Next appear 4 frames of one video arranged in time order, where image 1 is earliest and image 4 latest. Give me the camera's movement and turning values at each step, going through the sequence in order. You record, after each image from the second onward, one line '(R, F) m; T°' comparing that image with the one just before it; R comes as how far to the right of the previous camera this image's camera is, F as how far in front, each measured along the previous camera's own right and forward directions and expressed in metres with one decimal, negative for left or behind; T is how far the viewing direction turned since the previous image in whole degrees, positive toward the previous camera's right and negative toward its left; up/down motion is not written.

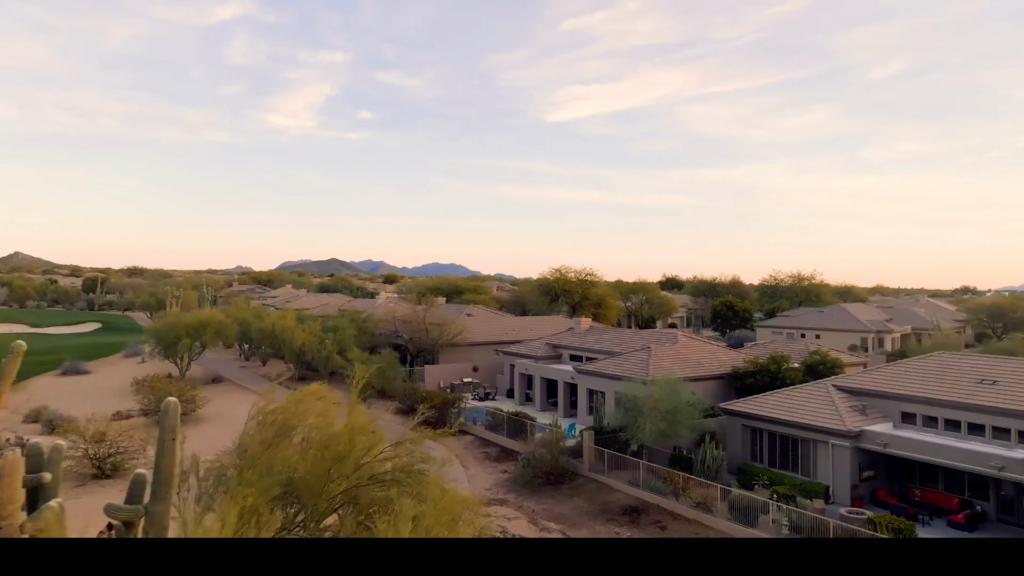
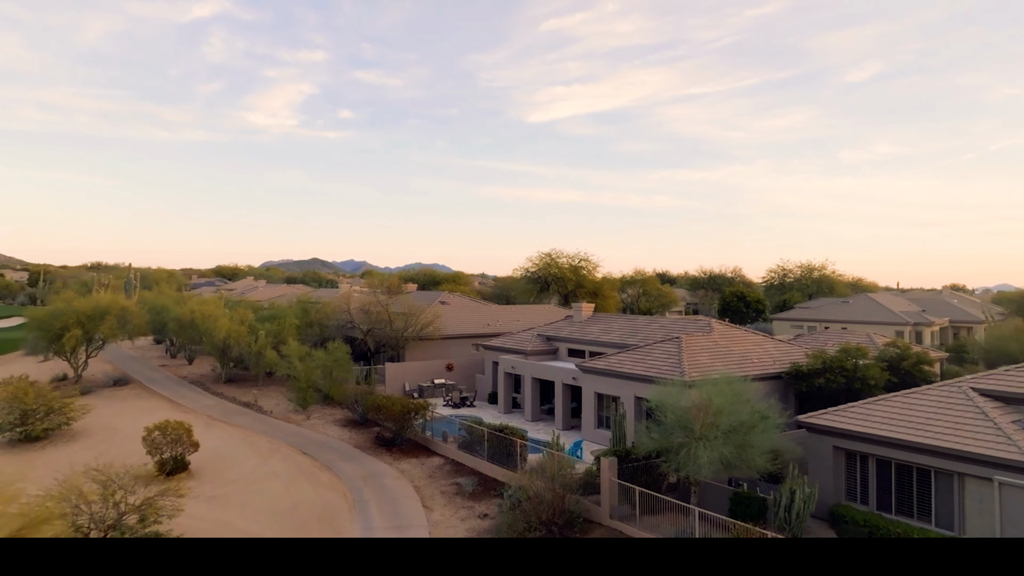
(-1.2, +0.9) m; +1°
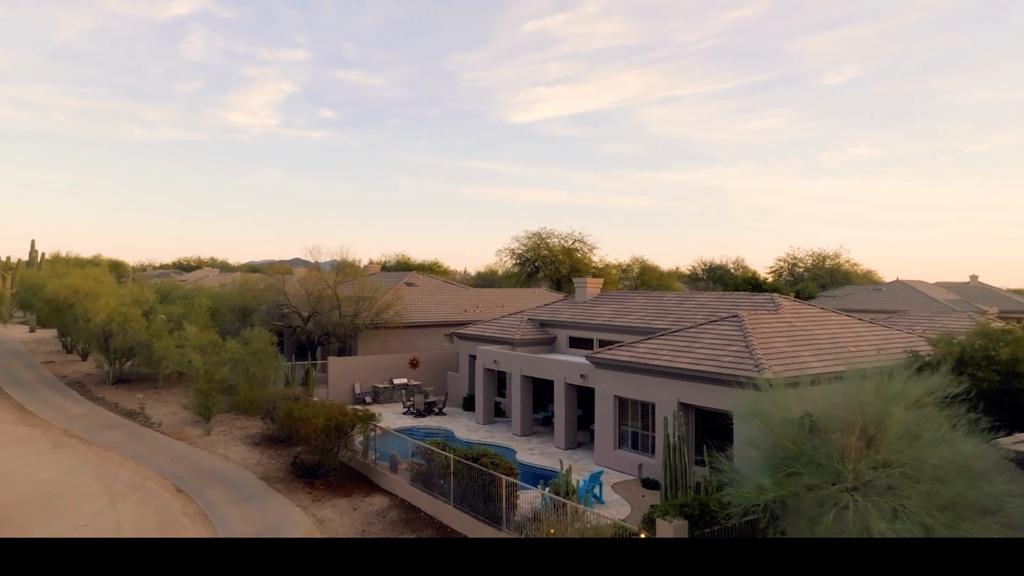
(+0.8, +0.4) m; +1°
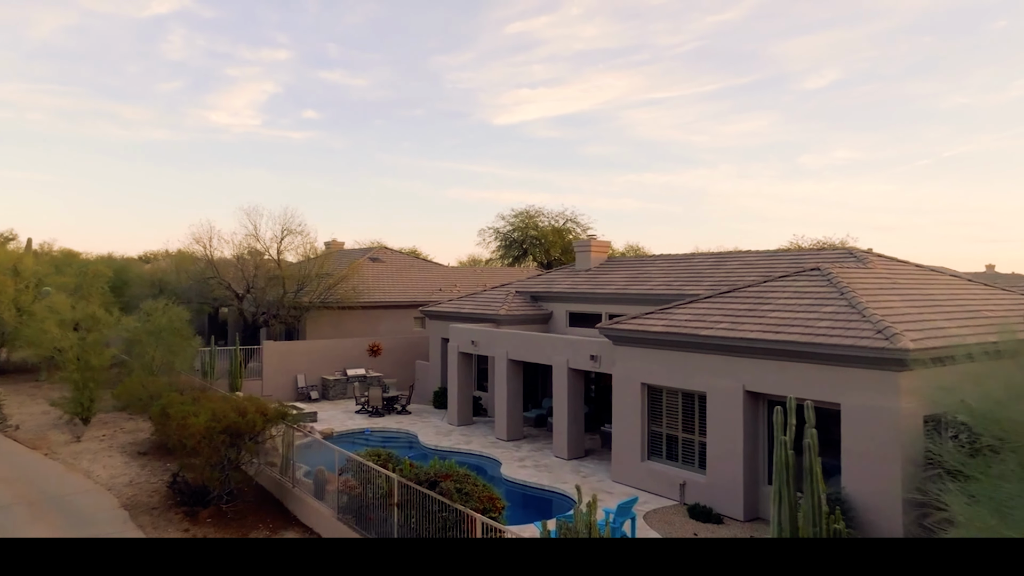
(-1.2, -0.6) m; +1°
